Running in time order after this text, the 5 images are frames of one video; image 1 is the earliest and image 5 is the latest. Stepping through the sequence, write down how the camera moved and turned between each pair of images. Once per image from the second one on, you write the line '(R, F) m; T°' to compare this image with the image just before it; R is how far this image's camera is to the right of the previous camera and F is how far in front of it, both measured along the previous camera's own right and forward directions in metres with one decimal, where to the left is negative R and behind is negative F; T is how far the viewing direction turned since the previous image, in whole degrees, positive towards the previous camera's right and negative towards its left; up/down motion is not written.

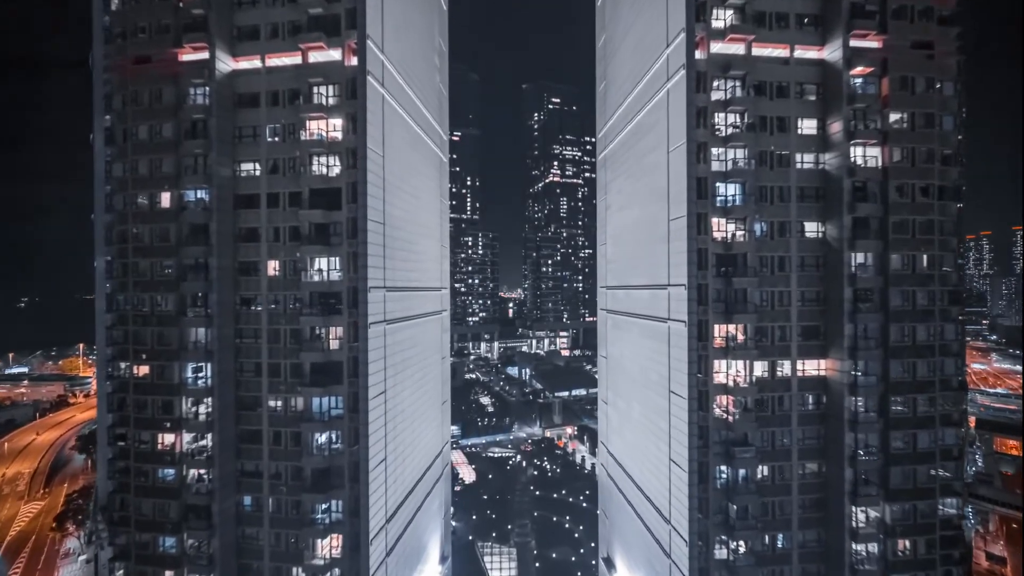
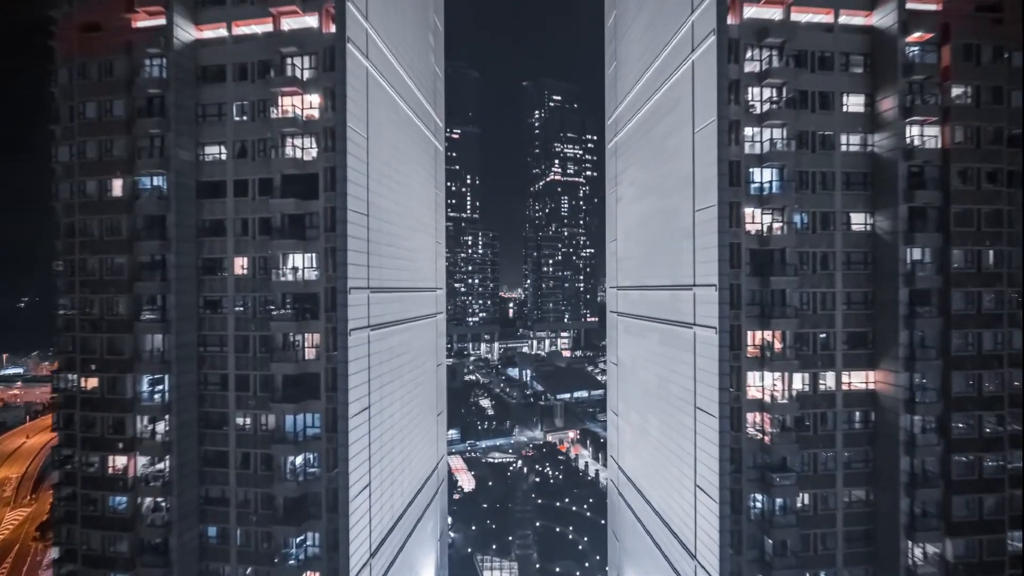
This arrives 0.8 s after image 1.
(-0.2, +3.3) m; 0°
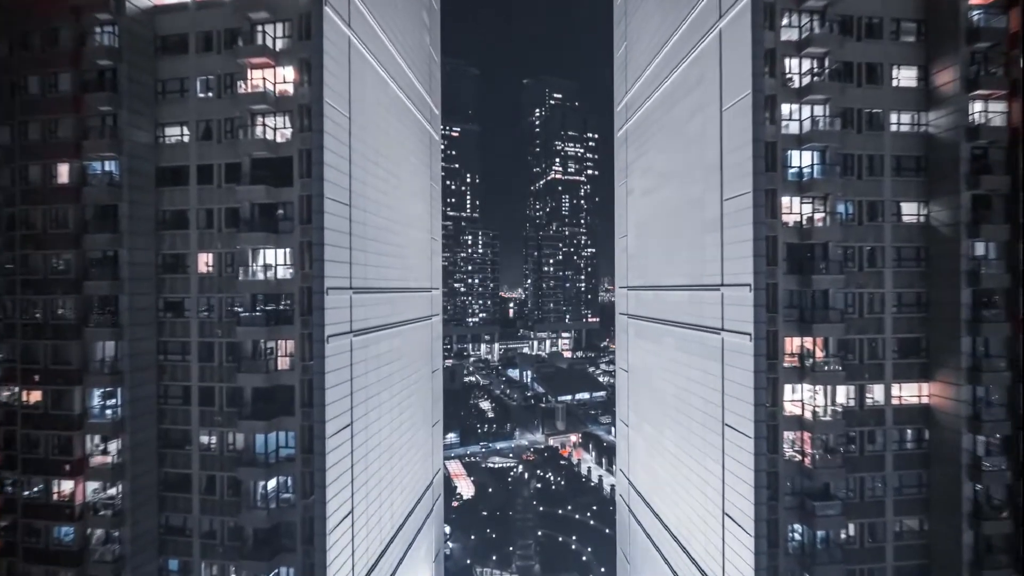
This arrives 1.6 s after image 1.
(-0.2, +2.8) m; 0°
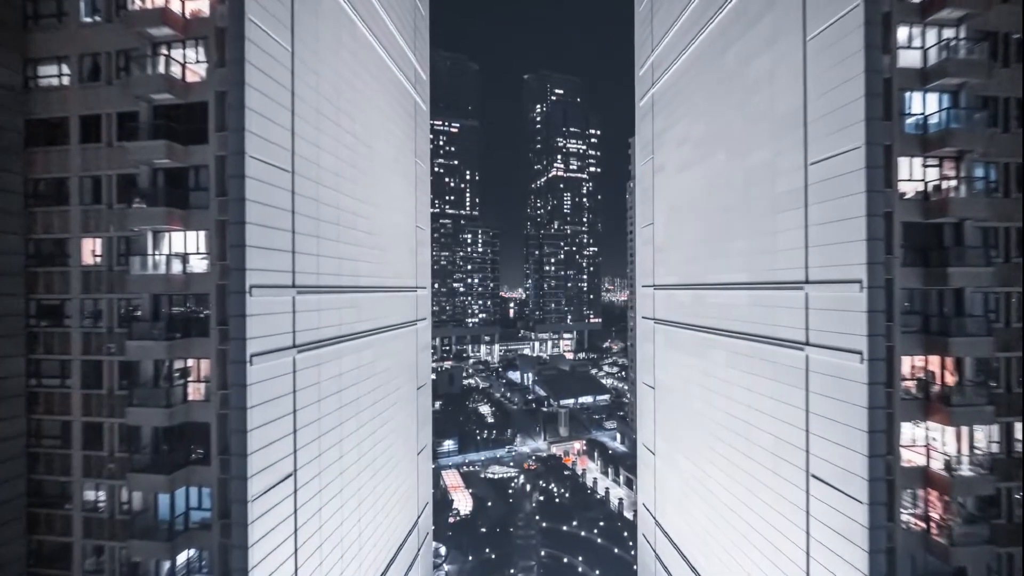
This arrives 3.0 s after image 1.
(-0.2, +5.6) m; 0°
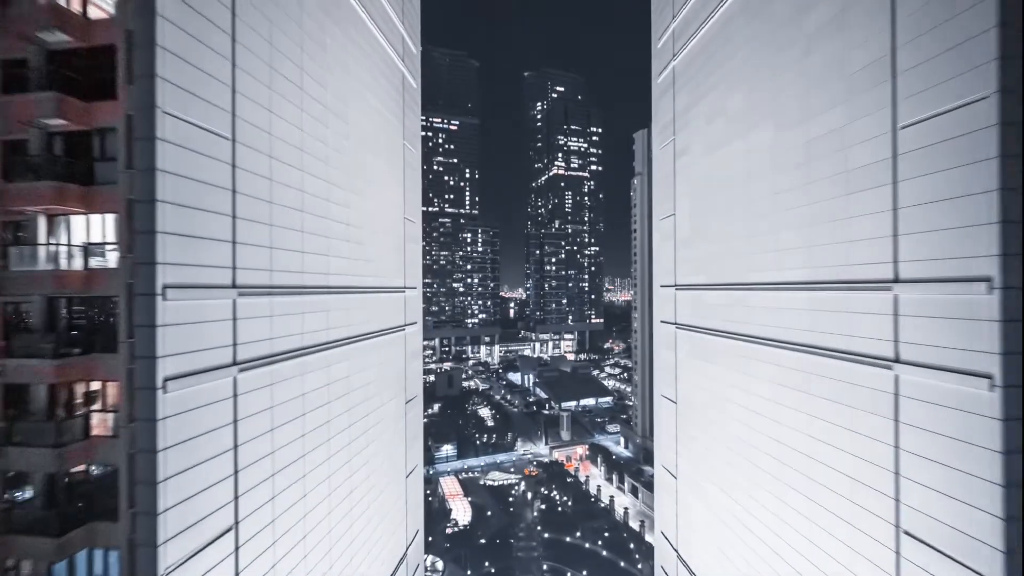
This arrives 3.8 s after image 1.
(-0.2, +3.3) m; 0°
